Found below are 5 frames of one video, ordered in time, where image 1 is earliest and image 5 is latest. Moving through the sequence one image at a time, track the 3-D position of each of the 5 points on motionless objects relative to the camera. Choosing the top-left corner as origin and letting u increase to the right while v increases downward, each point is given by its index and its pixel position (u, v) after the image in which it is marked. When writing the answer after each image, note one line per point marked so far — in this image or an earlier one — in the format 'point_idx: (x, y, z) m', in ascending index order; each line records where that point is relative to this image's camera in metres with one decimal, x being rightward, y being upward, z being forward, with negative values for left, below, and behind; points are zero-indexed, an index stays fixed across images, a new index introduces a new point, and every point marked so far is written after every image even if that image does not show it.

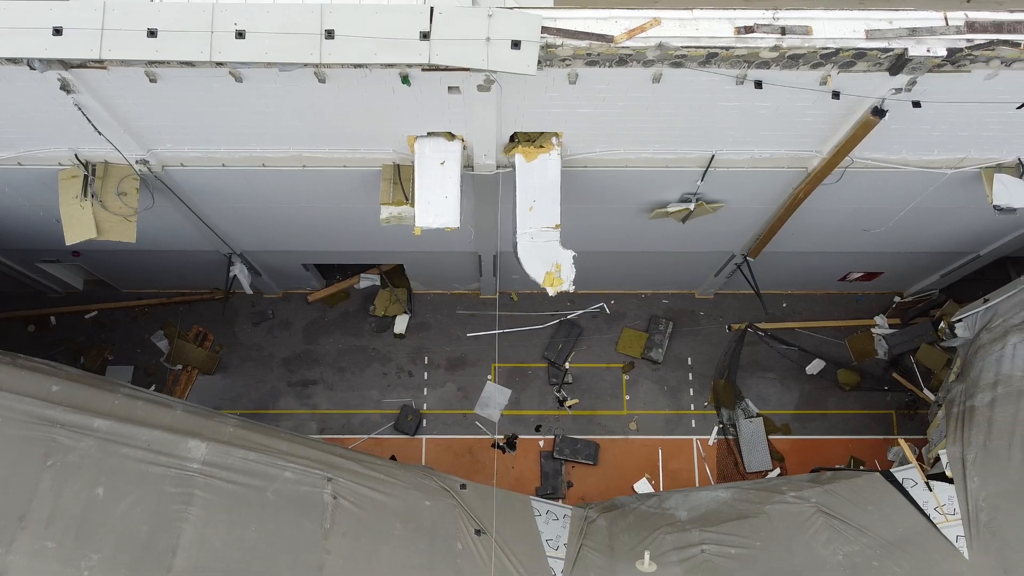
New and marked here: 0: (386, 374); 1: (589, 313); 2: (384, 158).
0: (-1.8, -1.2, +12.0) m
1: (+1.1, -0.4, +12.5) m
2: (-1.2, +1.2, +7.9) m
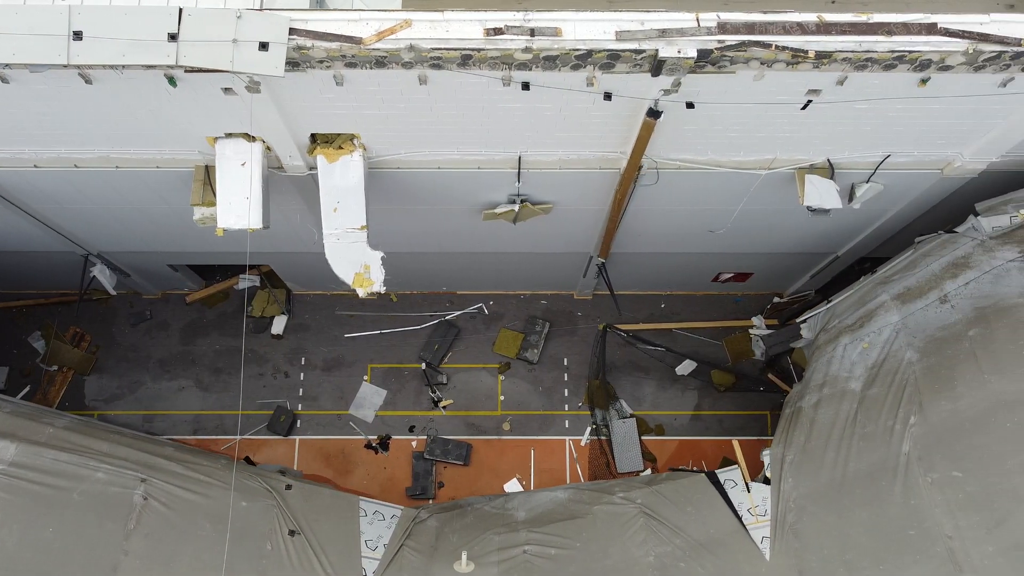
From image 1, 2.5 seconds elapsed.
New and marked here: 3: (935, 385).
0: (-3.5, -1.2, +12.0) m
1: (-0.7, -0.4, +12.5) m
2: (-2.9, +1.2, +7.9) m
3: (+3.9, -0.9, +7.8) m
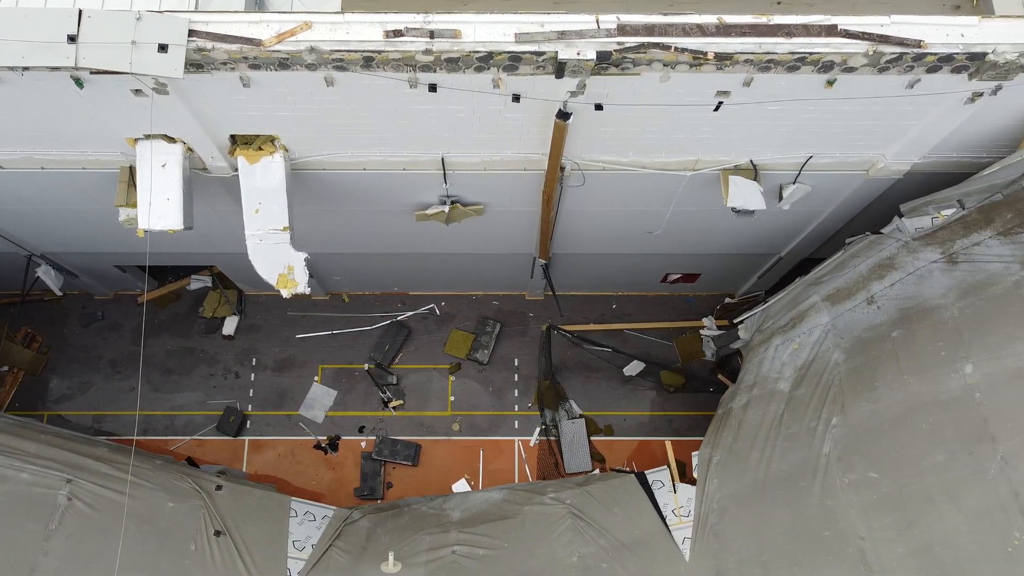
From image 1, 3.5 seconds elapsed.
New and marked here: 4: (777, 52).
0: (-4.3, -1.2, +12.0) m
1: (-1.4, -0.4, +12.5) m
2: (-3.7, +1.2, +7.9) m
3: (+3.2, -0.9, +7.8) m
4: (+1.9, +1.7, +6.1) m
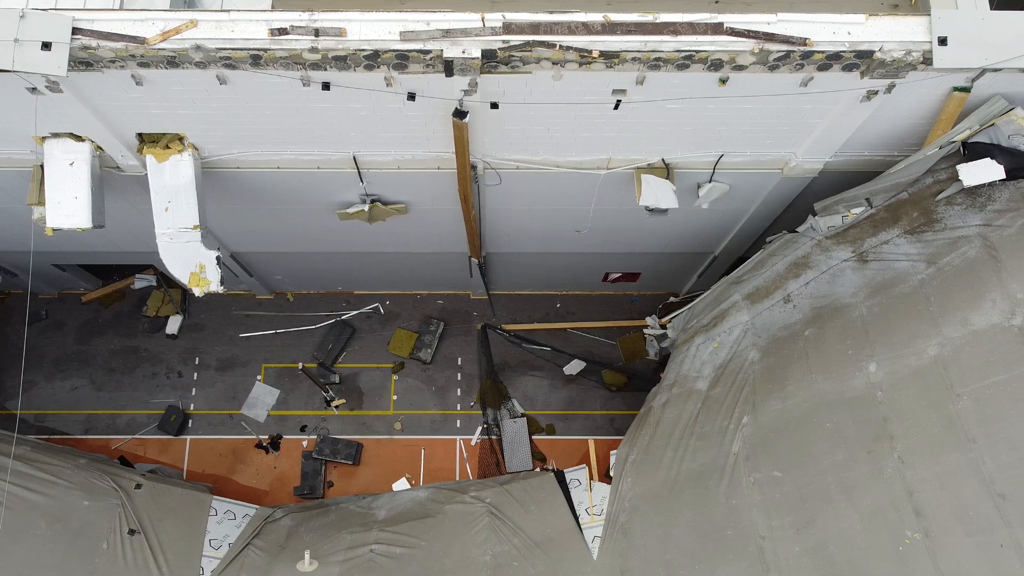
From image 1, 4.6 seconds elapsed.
0: (-5.1, -1.2, +12.0) m
1: (-2.2, -0.4, +12.5) m
2: (-4.5, +1.2, +7.9) m
3: (+2.4, -0.9, +7.8) m
4: (+1.1, +1.7, +6.1) m
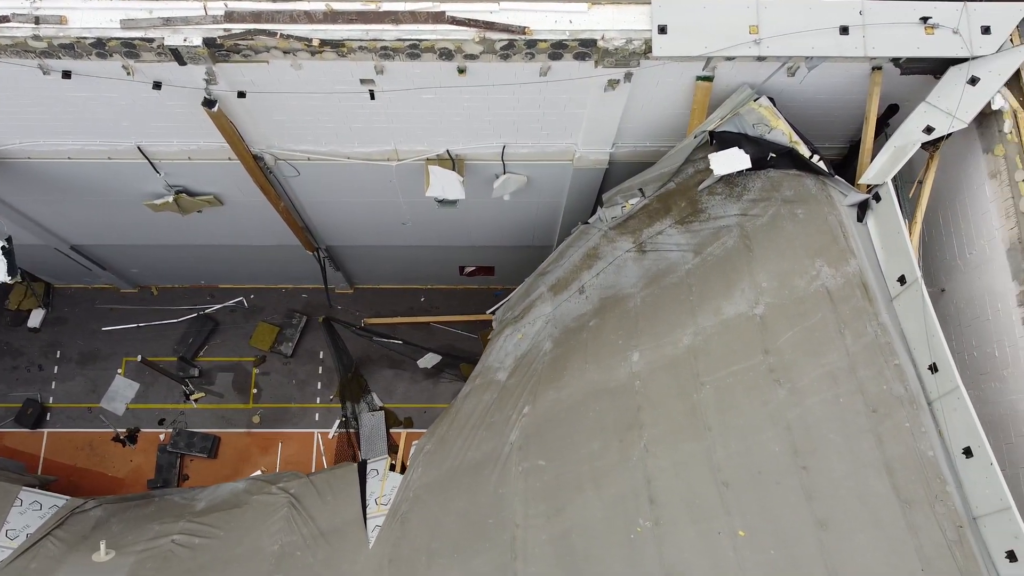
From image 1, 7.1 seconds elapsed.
0: (-7.0, -1.1, +12.1) m
1: (-4.2, -0.3, +12.6) m
2: (-6.5, +1.3, +7.9) m
3: (+0.4, -0.8, +7.8) m
4: (-0.9, +1.8, +6.1) m
